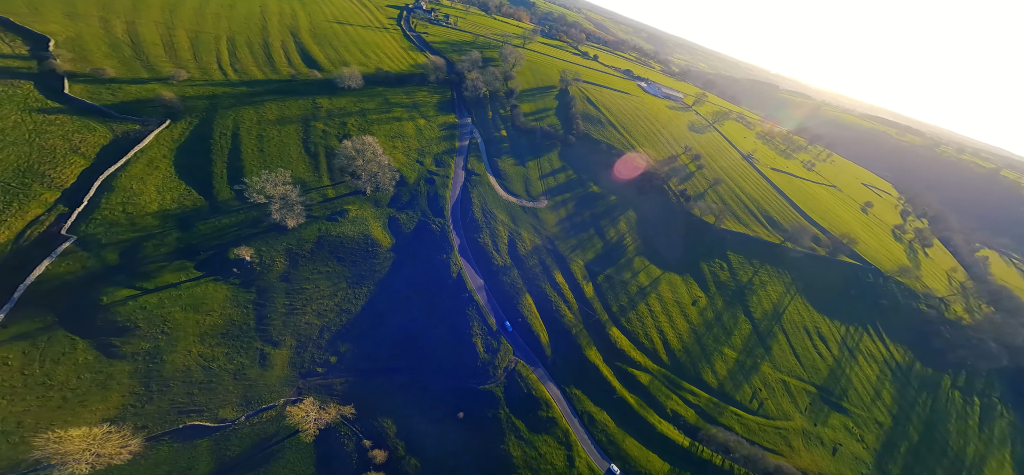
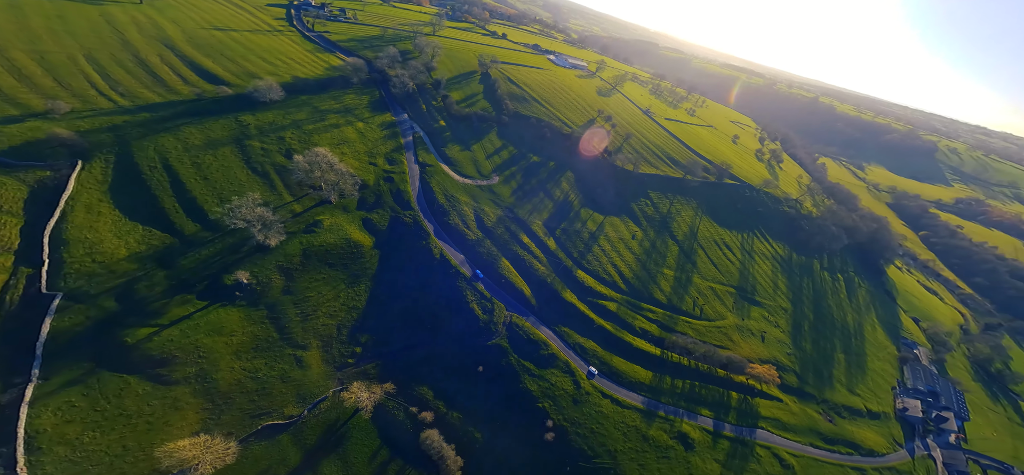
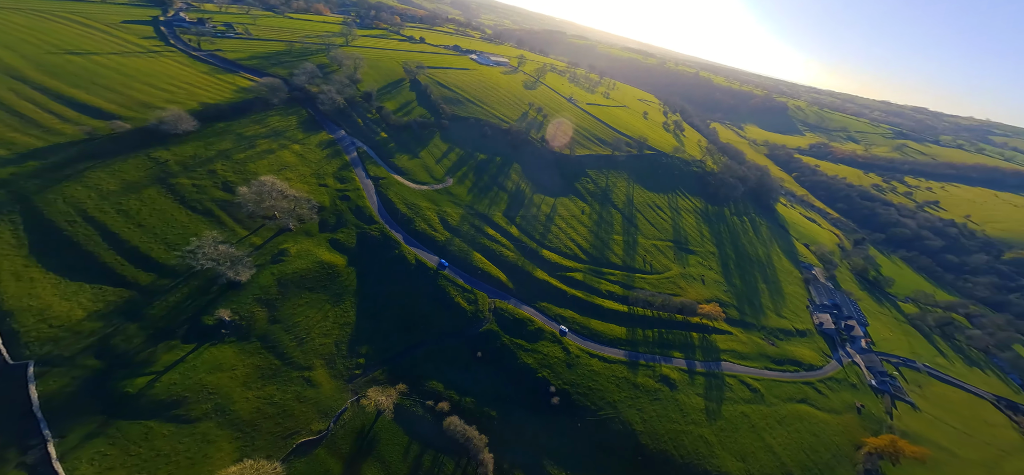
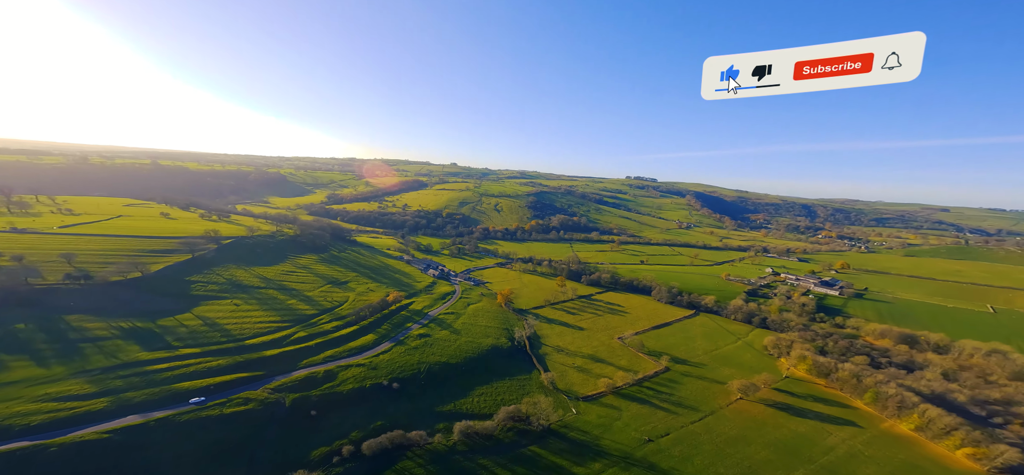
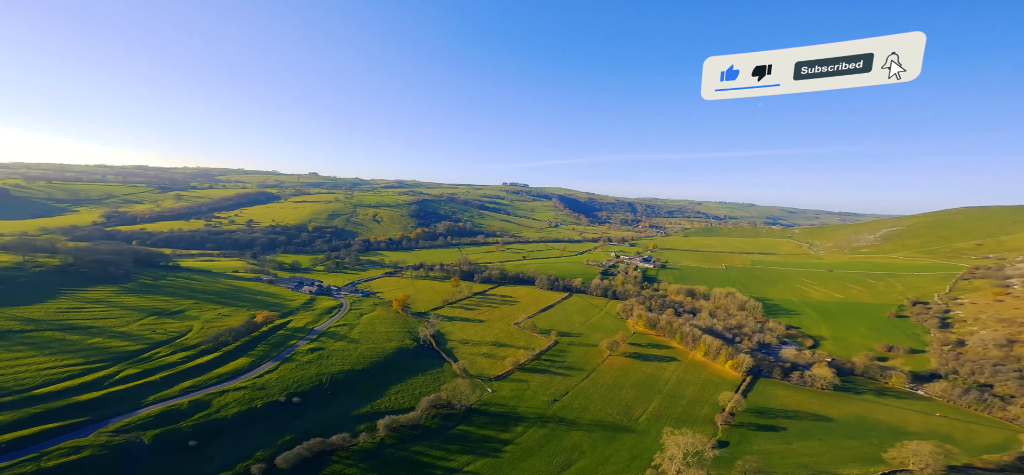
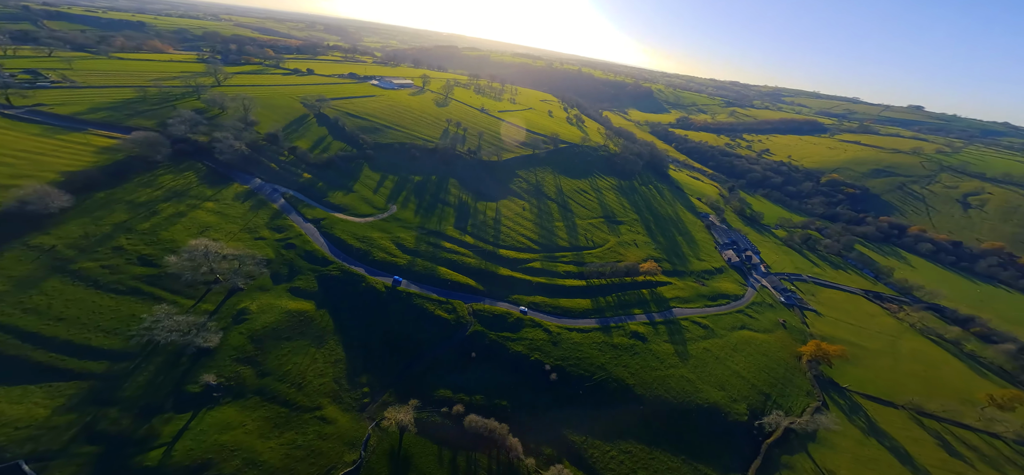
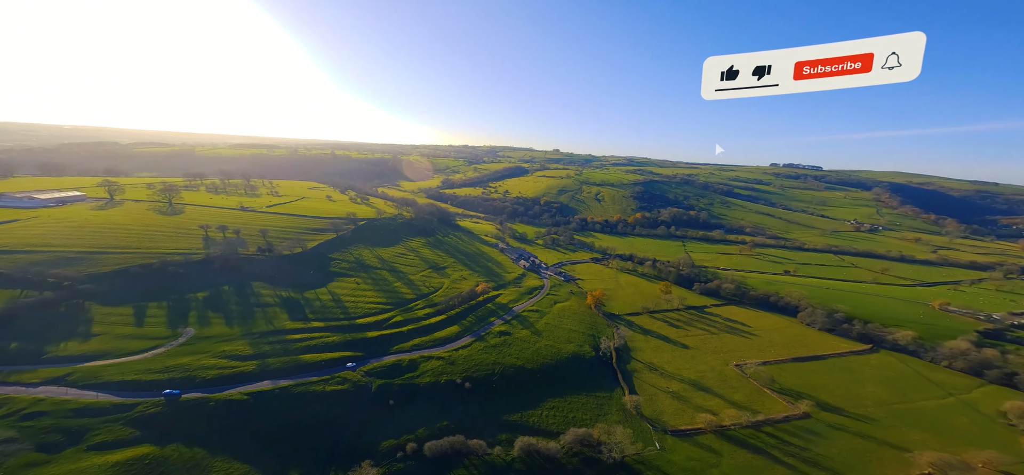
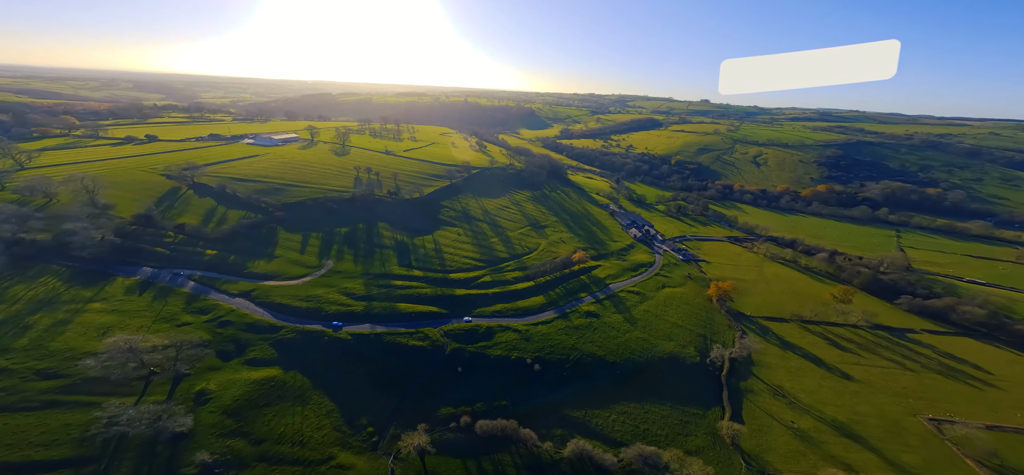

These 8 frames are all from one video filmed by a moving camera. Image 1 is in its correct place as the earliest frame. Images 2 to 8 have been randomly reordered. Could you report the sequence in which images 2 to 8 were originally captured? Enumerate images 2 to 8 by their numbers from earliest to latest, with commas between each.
2, 3, 6, 8, 7, 4, 5
